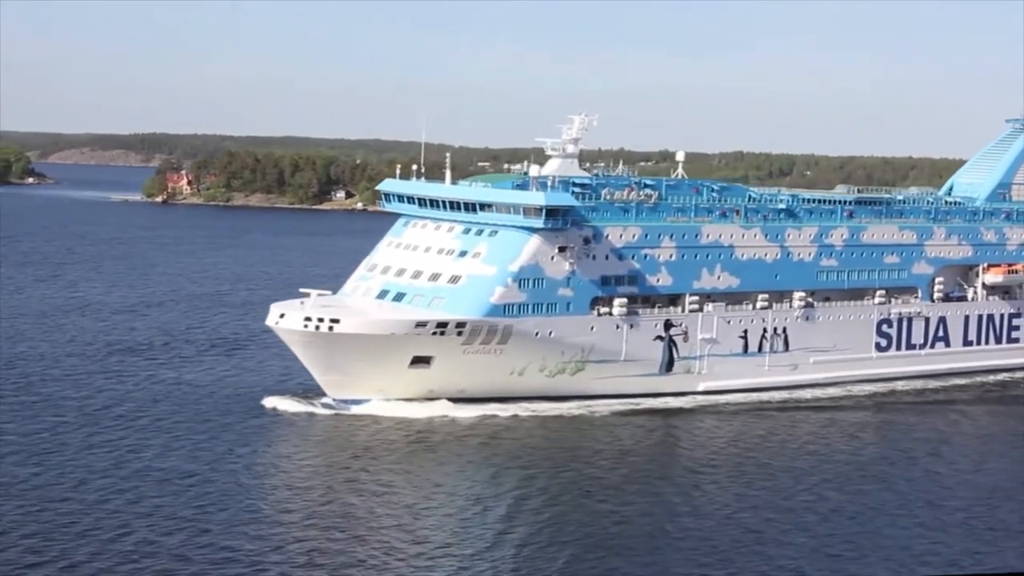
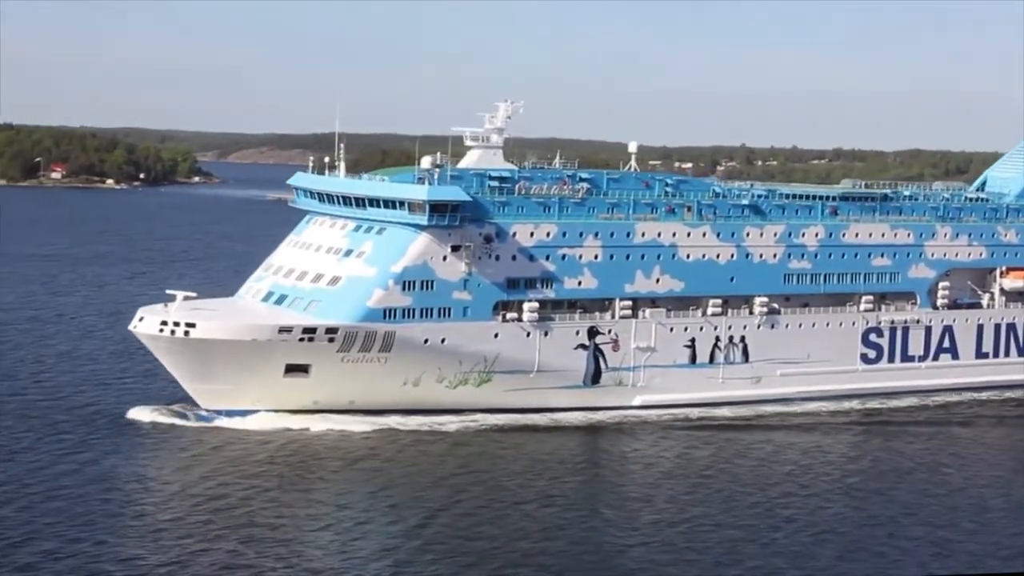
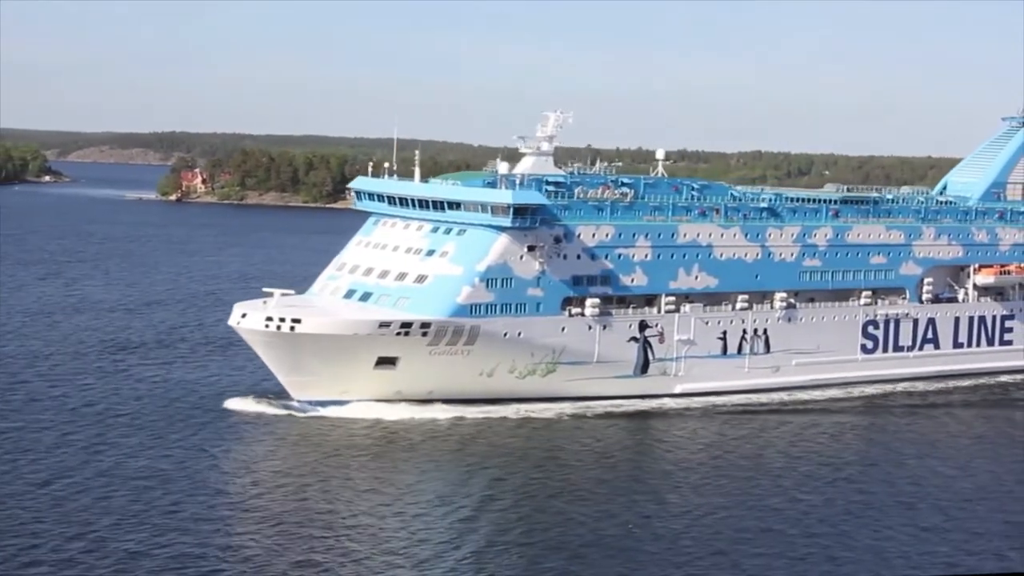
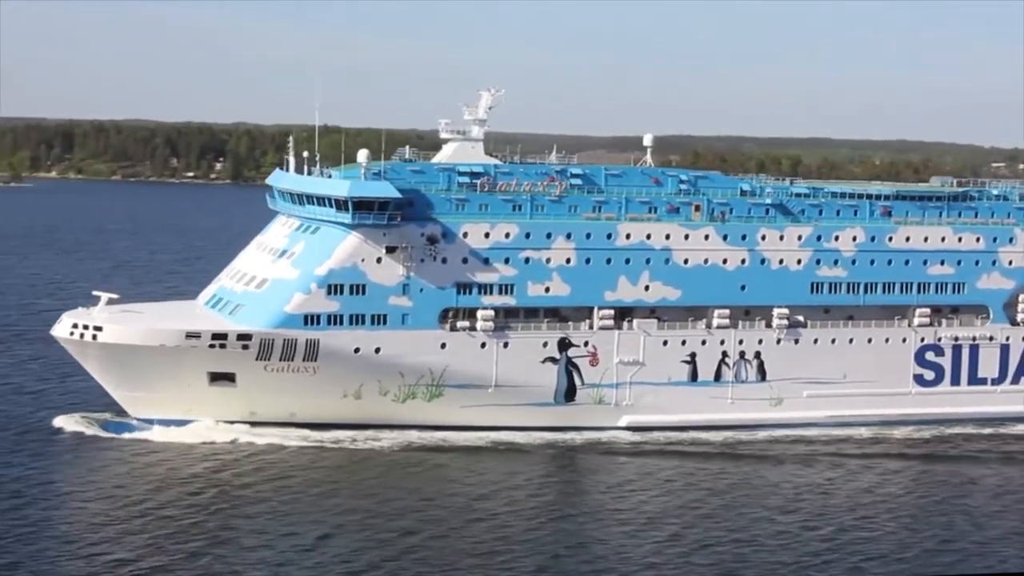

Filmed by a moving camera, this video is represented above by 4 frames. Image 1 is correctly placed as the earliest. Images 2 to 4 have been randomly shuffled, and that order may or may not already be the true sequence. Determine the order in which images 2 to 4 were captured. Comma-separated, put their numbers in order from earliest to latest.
3, 2, 4
